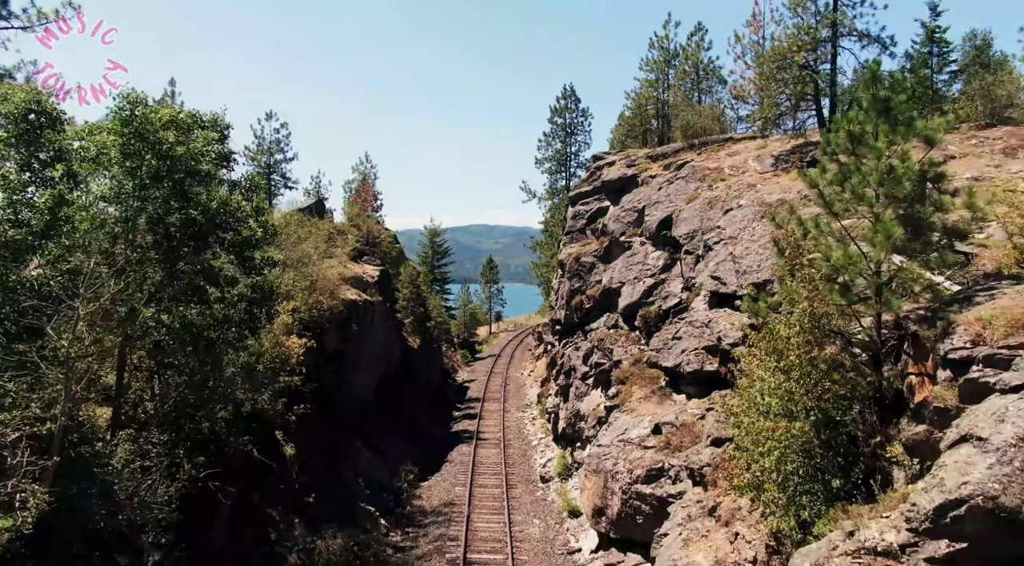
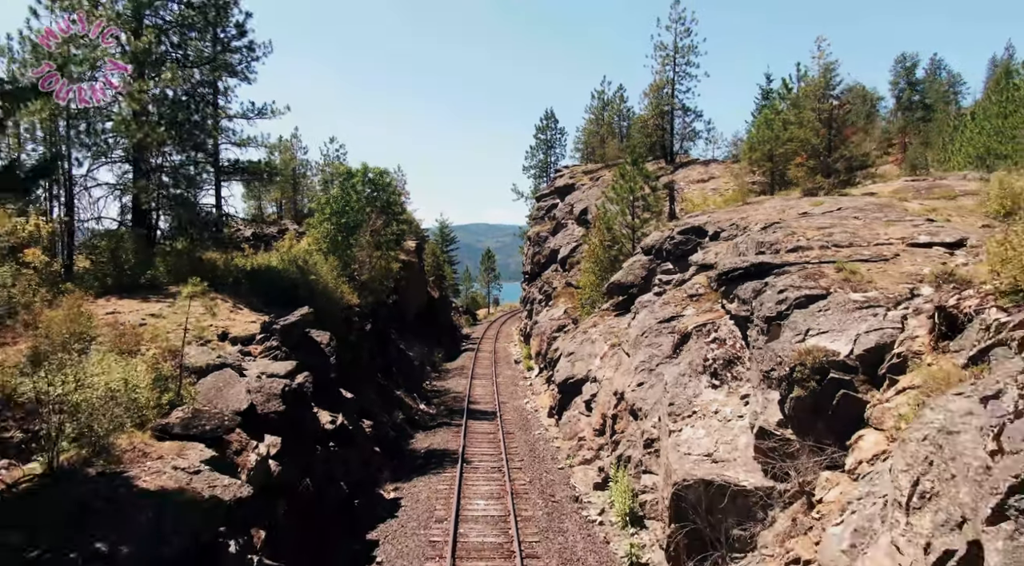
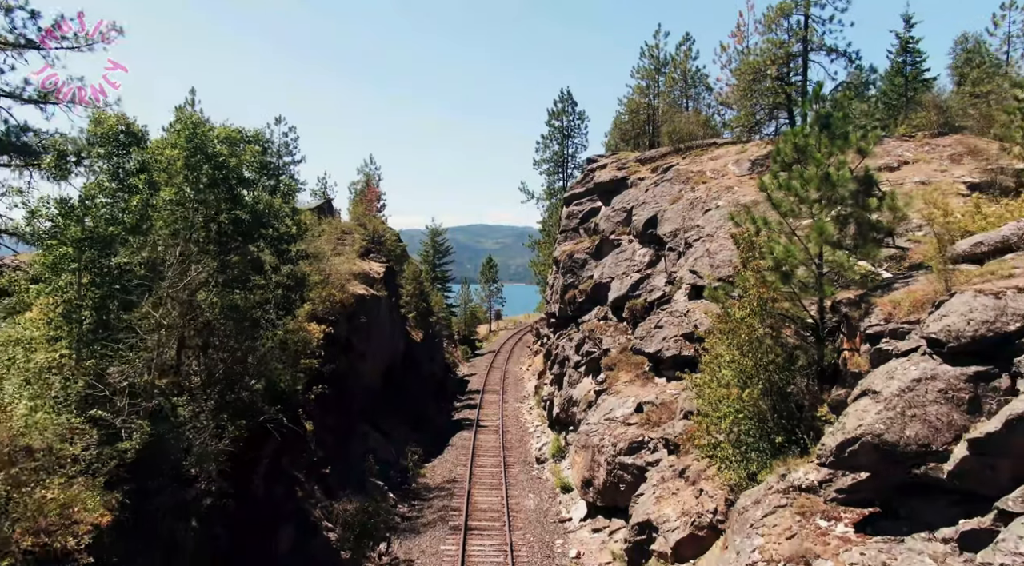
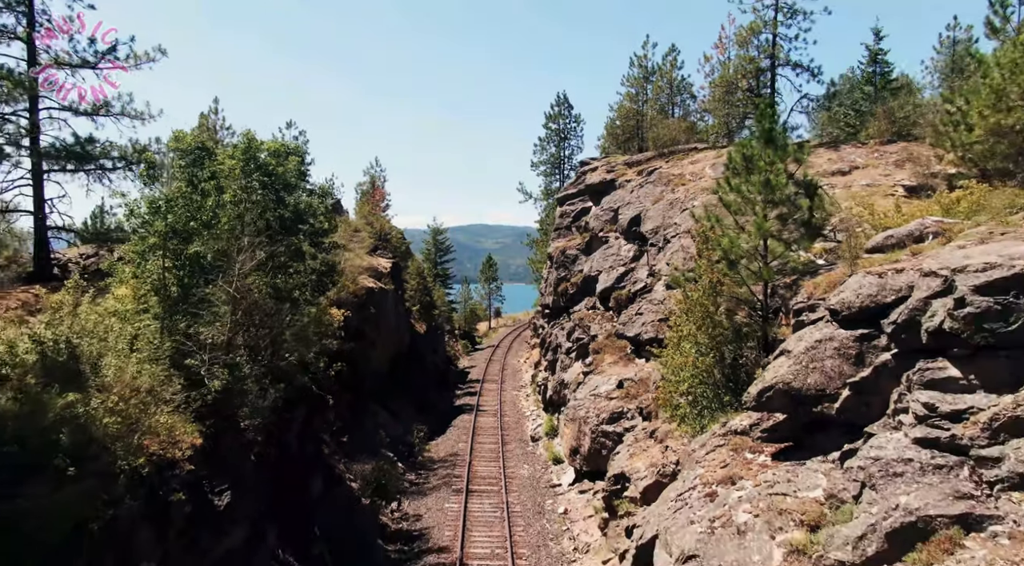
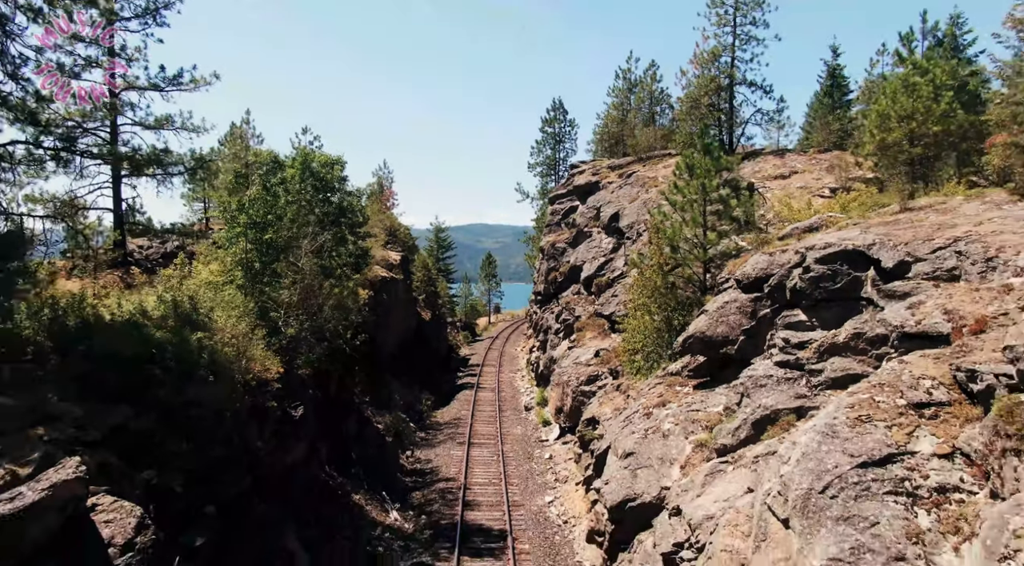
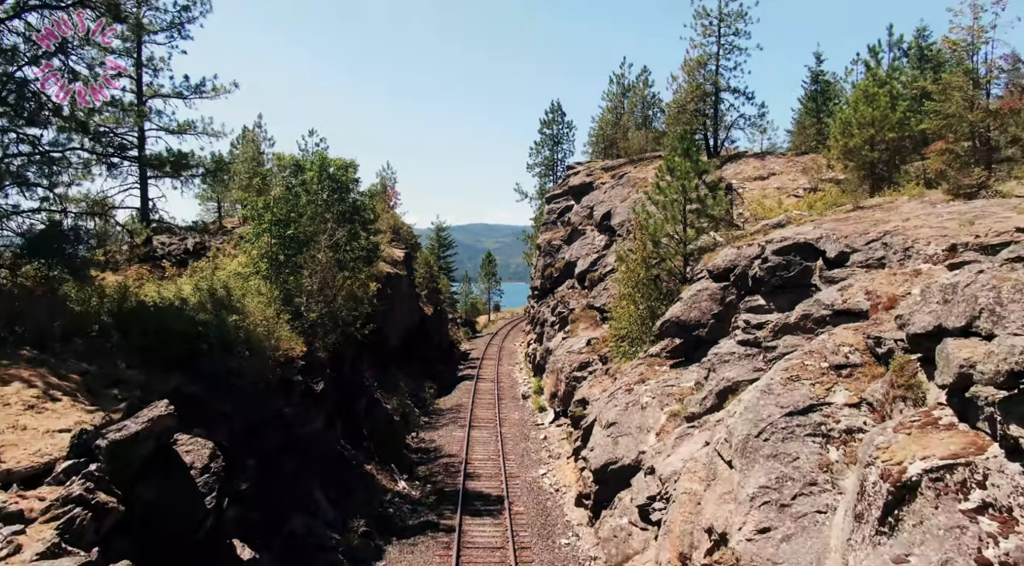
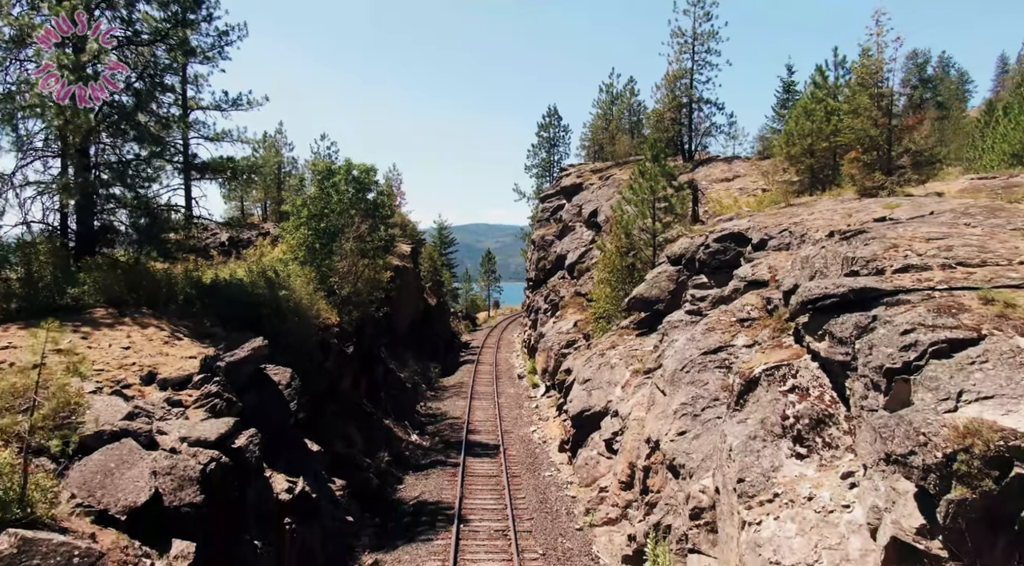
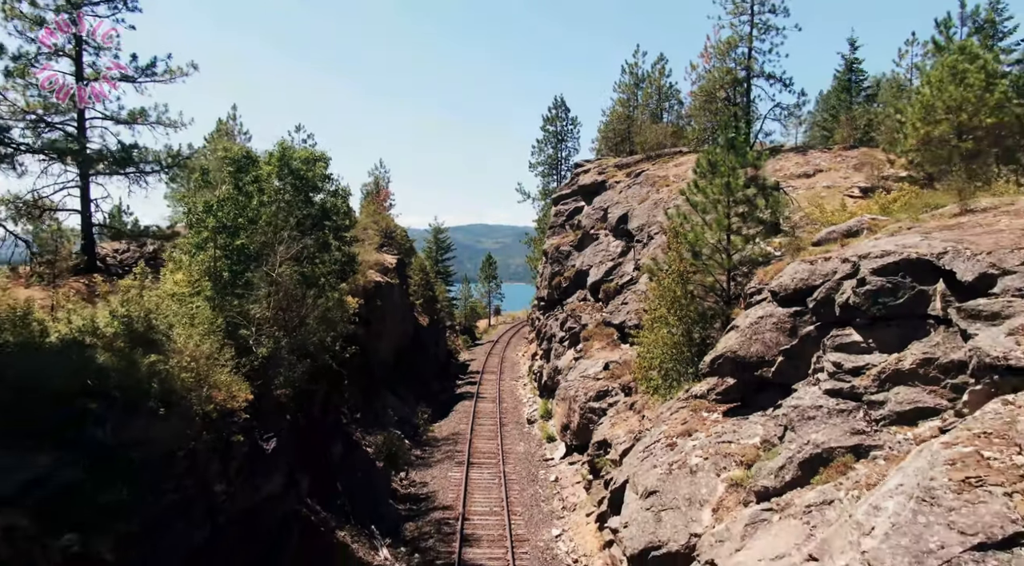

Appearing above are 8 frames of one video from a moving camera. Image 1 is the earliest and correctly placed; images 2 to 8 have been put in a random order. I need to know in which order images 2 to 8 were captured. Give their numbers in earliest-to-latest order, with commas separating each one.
3, 4, 8, 5, 6, 7, 2
